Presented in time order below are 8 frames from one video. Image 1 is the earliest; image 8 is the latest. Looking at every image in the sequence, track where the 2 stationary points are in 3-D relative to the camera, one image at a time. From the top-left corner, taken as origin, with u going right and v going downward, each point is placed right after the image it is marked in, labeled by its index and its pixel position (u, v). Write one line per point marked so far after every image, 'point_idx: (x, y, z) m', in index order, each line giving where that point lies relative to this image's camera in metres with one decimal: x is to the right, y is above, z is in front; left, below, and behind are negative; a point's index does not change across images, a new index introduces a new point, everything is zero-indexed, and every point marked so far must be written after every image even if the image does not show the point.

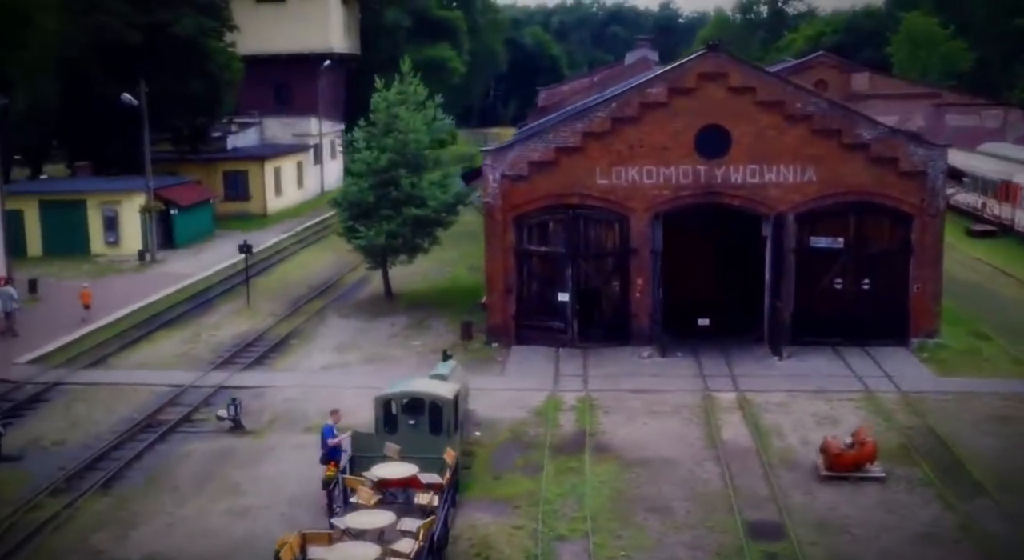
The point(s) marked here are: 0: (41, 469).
0: (-7.8, -3.1, +19.8) m
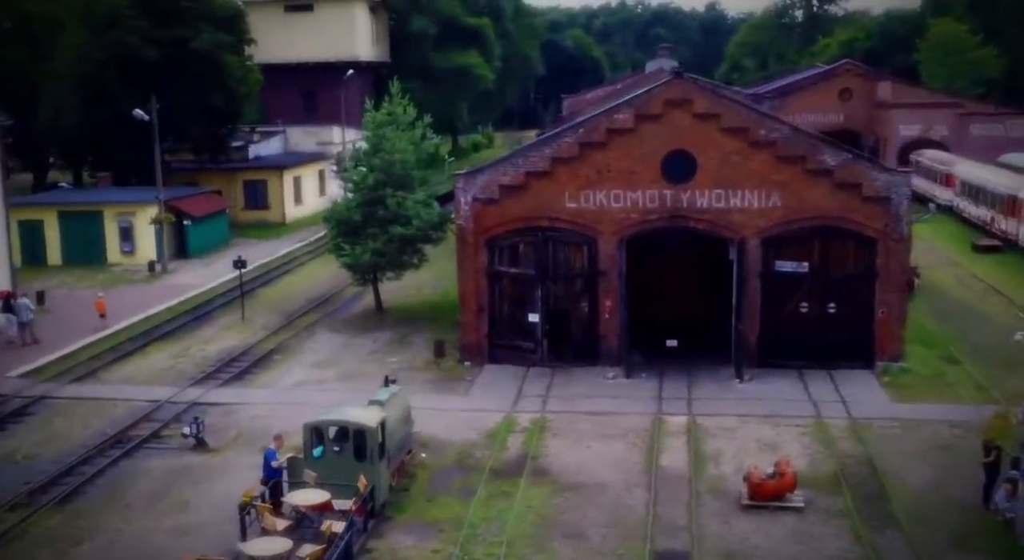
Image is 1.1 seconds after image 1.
0: (-8.8, -3.5, +20.9) m
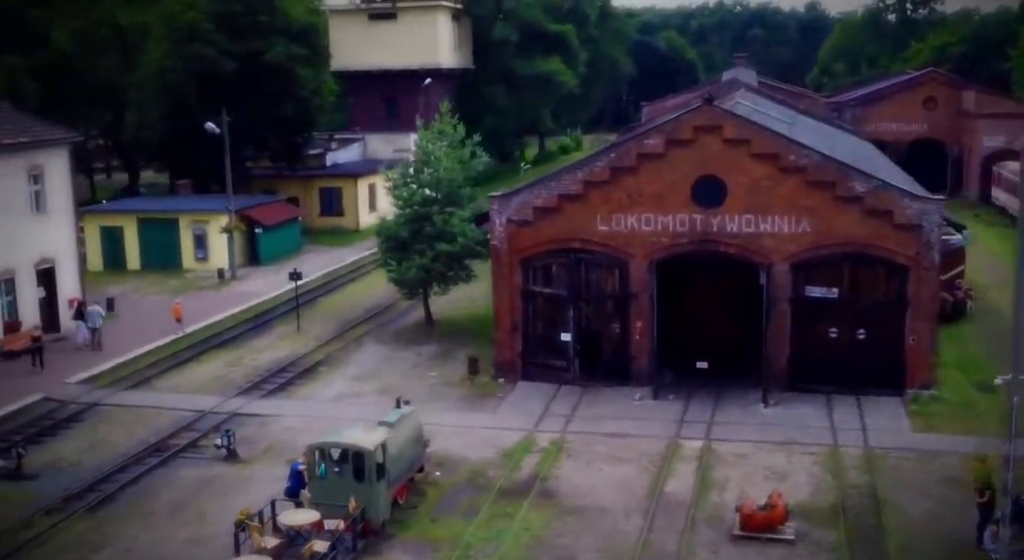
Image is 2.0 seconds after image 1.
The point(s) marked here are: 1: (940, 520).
0: (-8.6, -3.9, +22.3) m
1: (+7.0, -3.9, +19.6) m
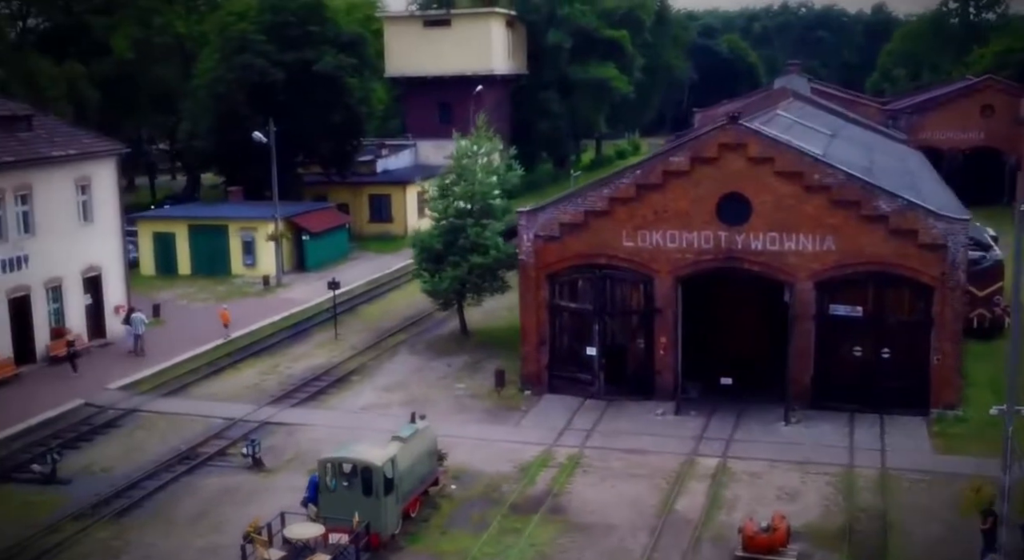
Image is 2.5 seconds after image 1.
0: (-8.3, -4.1, +23.1) m
1: (+7.1, -4.3, +19.6) m
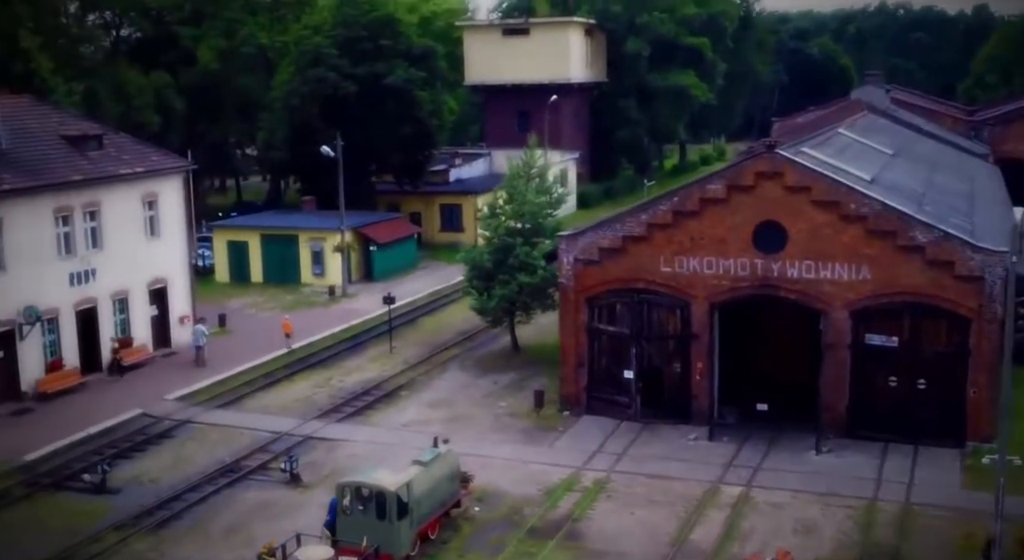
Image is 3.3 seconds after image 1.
0: (-7.8, -4.5, +24.4) m
1: (+7.2, -5.0, +19.6) m
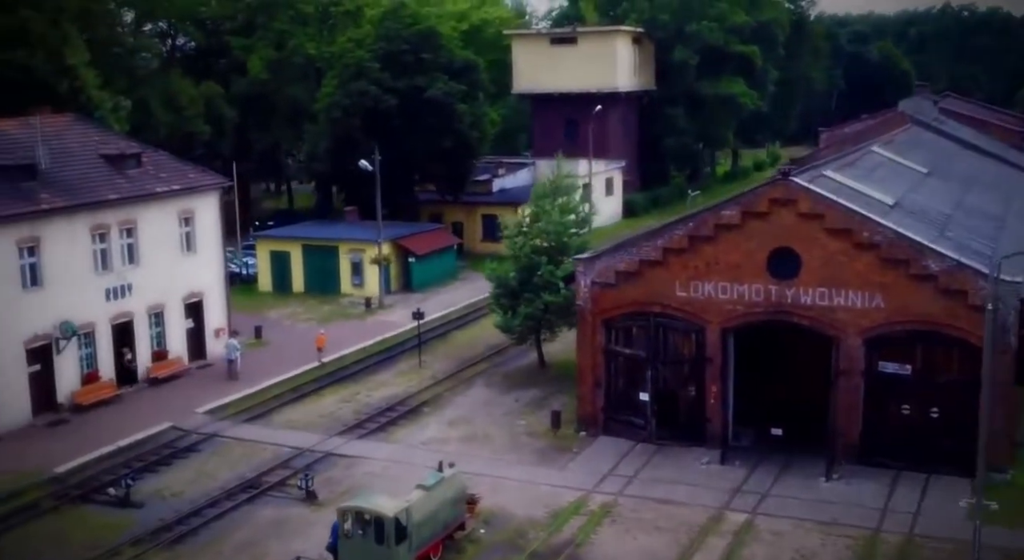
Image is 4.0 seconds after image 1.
0: (-7.7, -5.0, +25.3) m
1: (+7.1, -5.6, +19.7) m
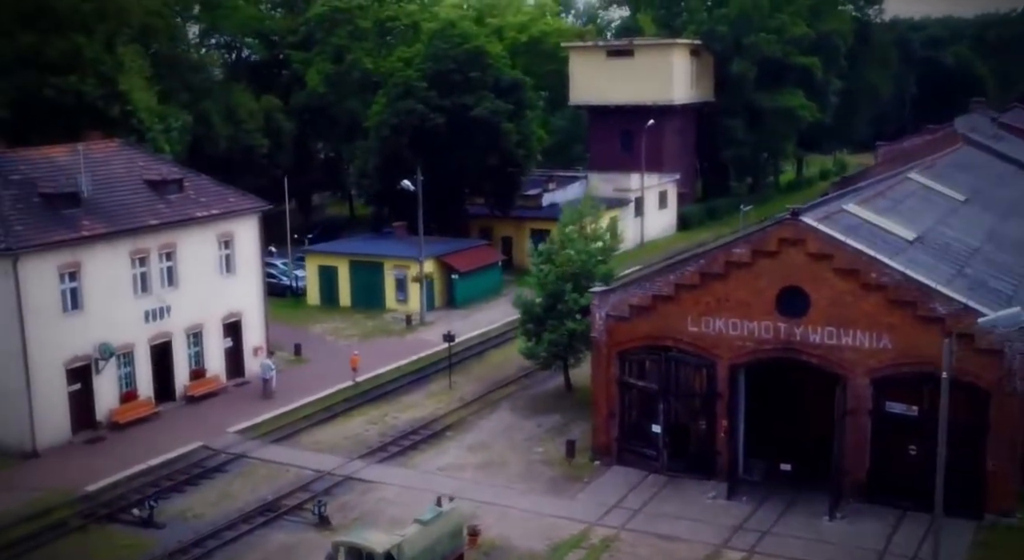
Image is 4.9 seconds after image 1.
0: (-7.6, -5.7, +26.4) m
1: (+6.8, -6.5, +19.9) m
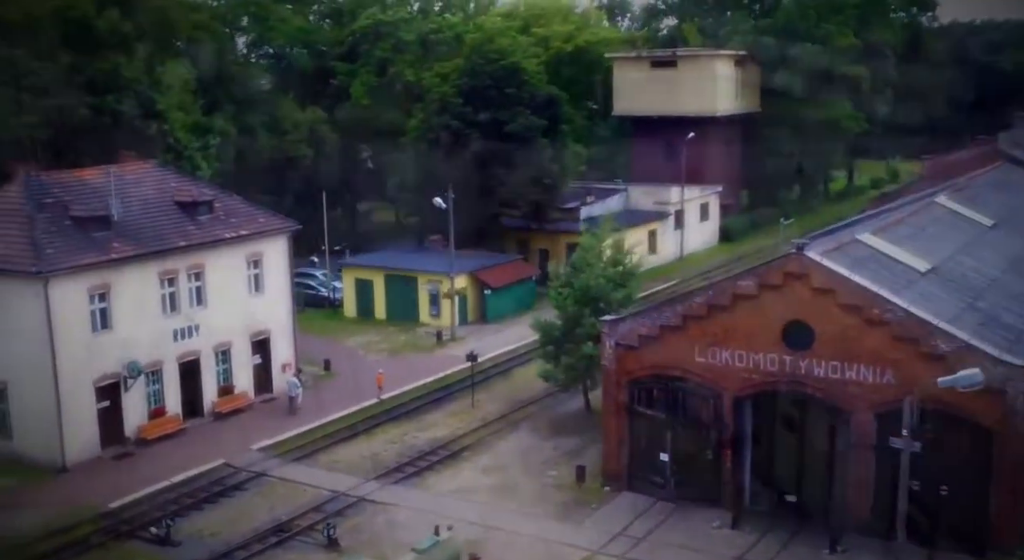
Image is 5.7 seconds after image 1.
0: (-7.5, -6.3, +27.4) m
1: (+6.5, -7.3, +20.2) m
